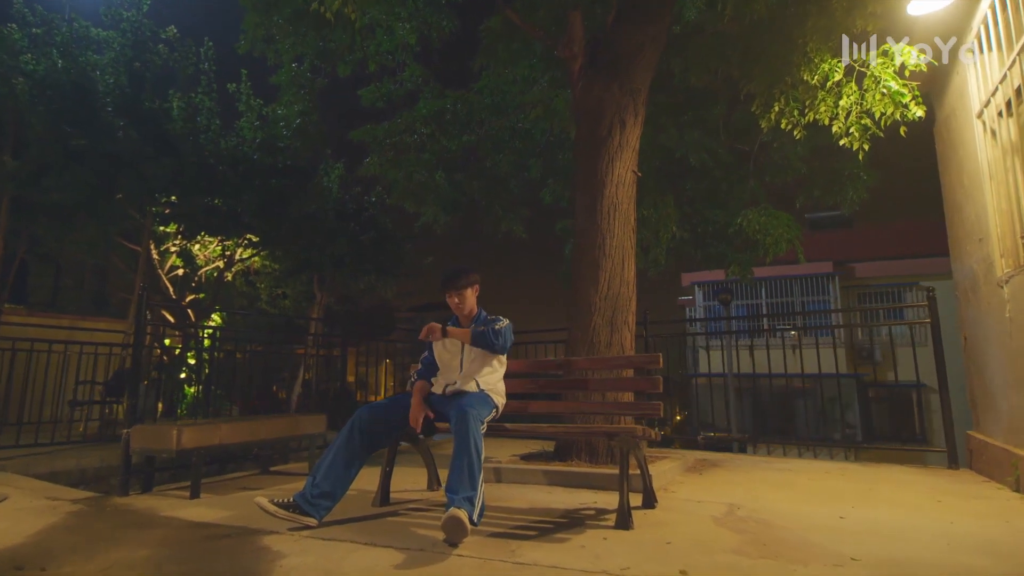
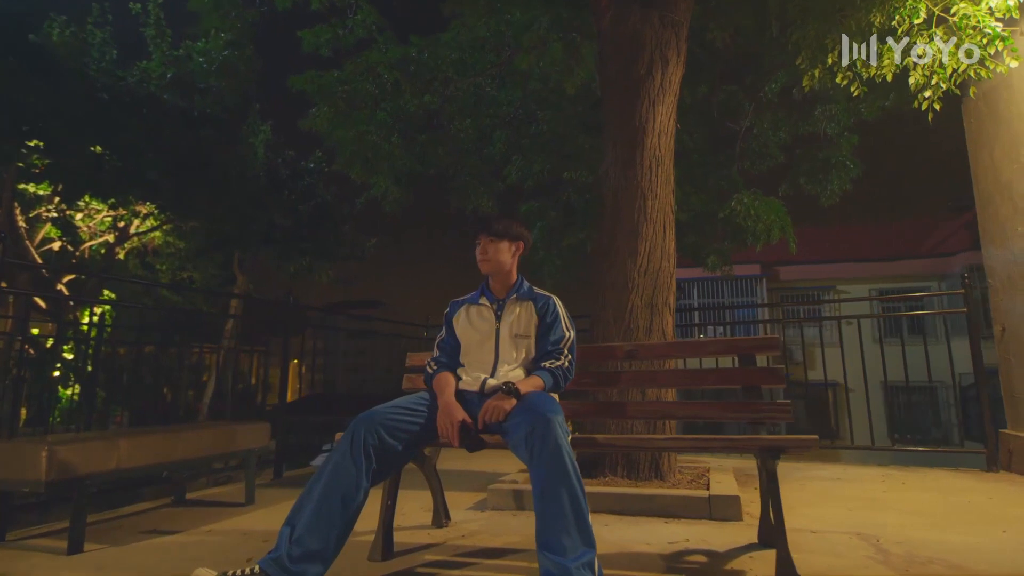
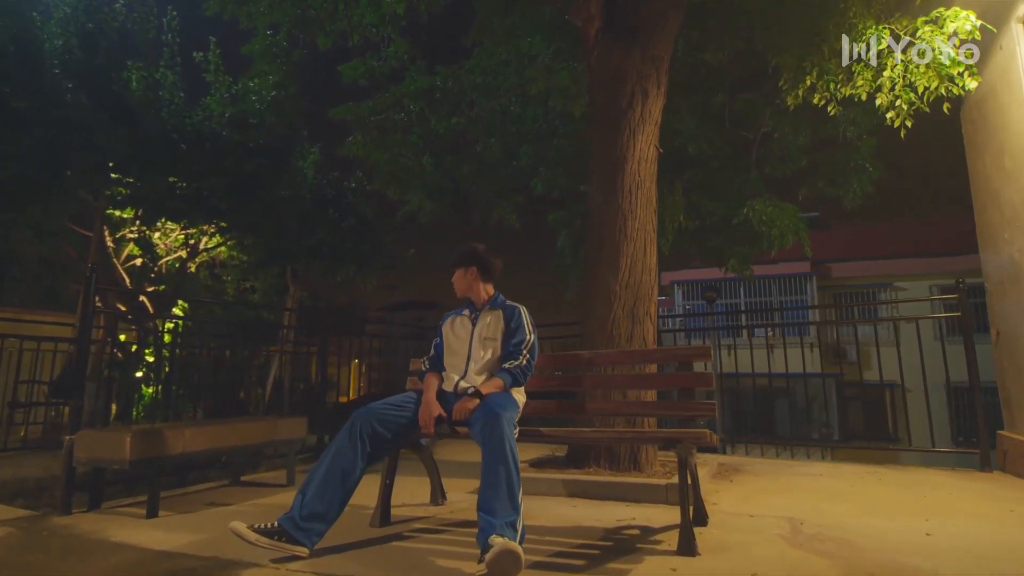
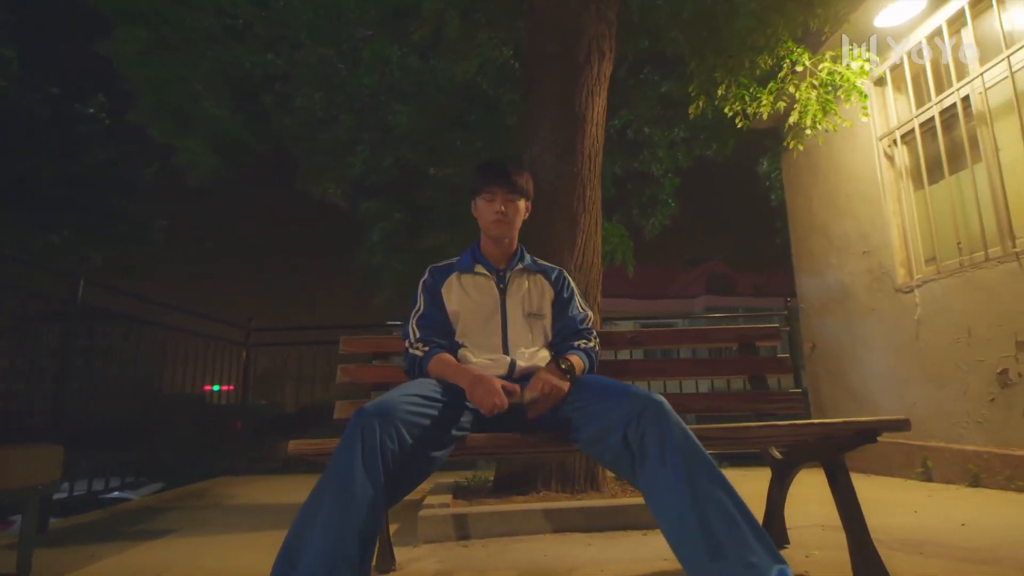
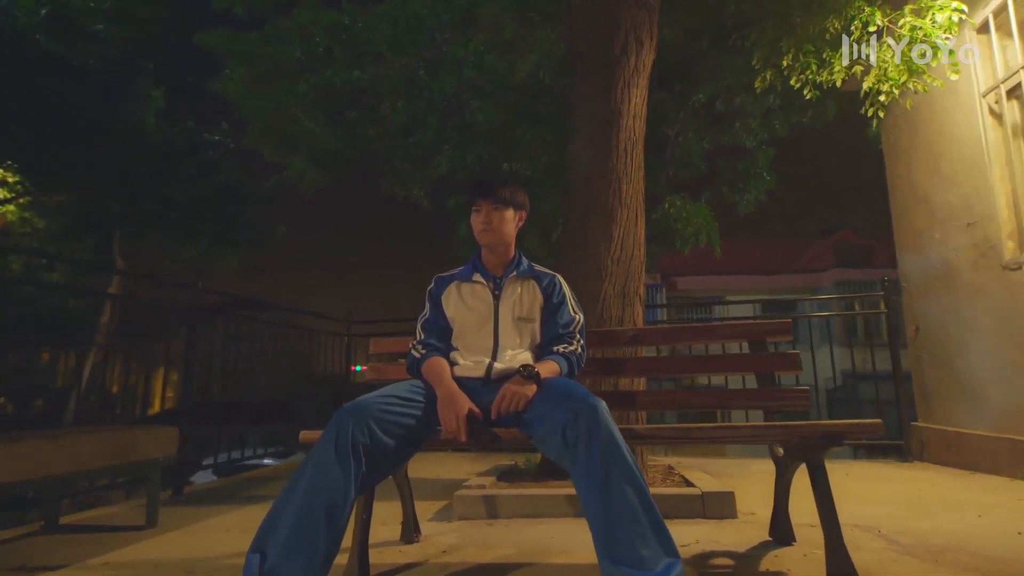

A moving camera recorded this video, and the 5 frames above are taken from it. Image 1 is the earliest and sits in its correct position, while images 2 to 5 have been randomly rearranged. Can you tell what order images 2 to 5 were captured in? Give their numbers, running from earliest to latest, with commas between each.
3, 2, 5, 4
